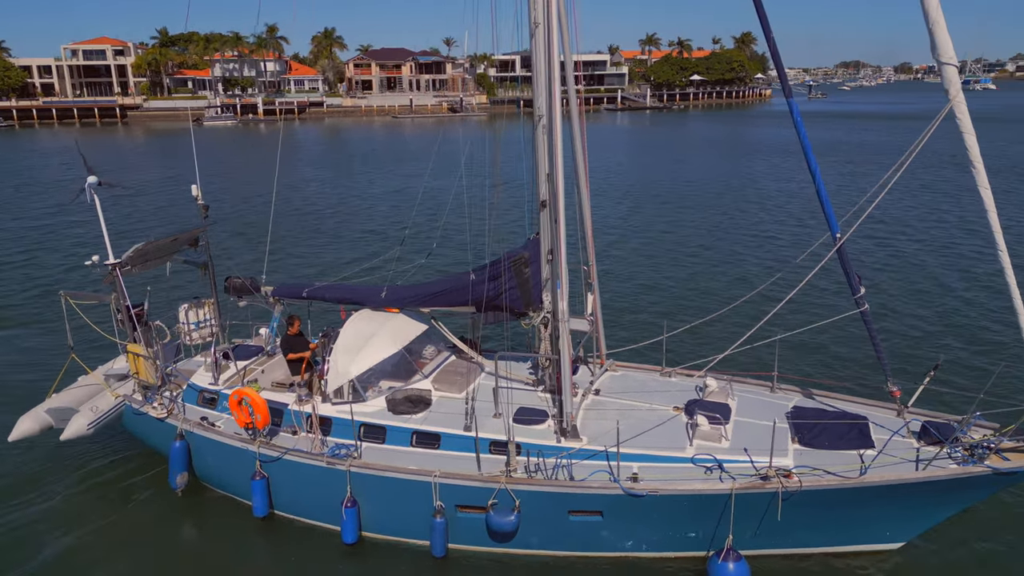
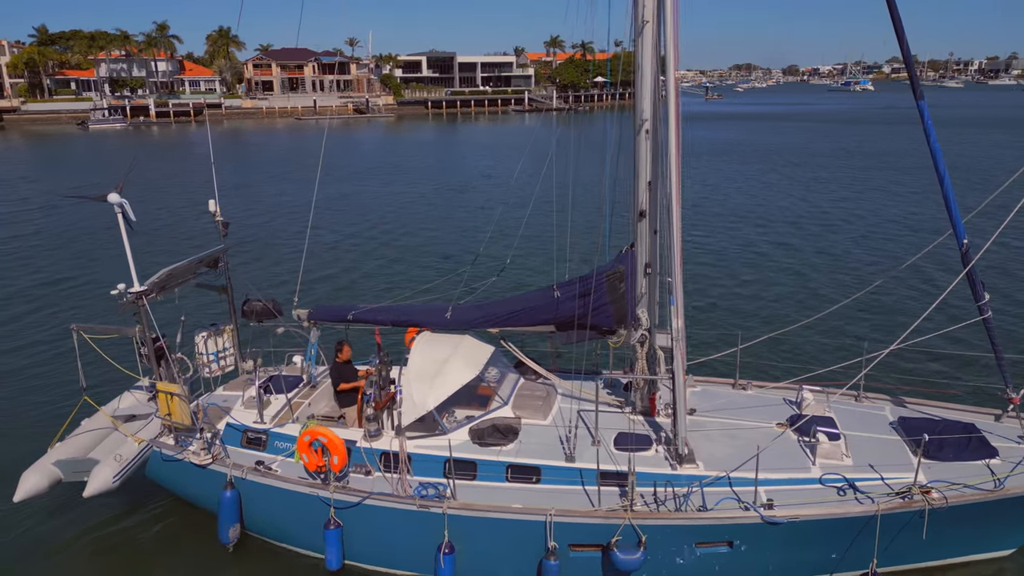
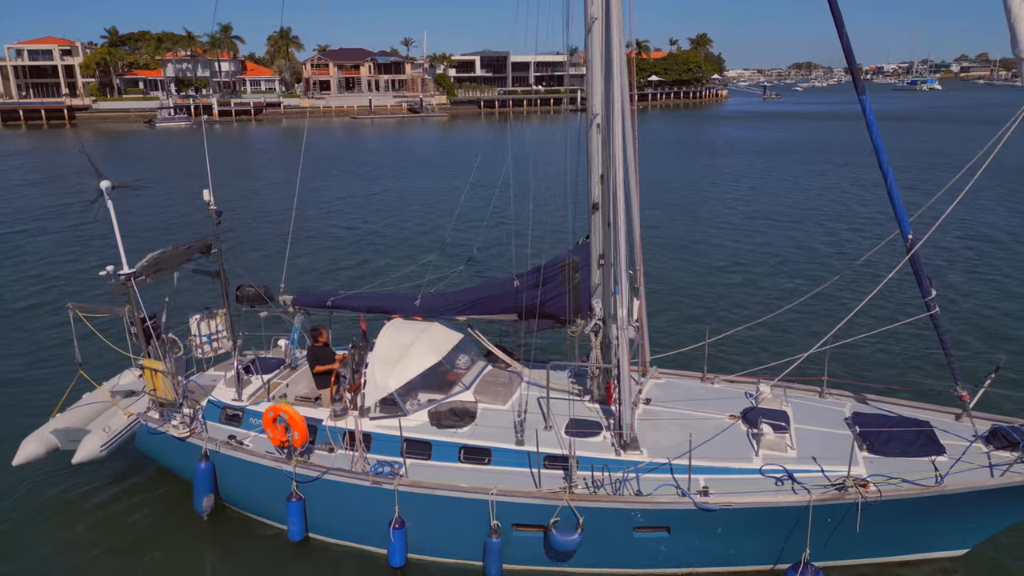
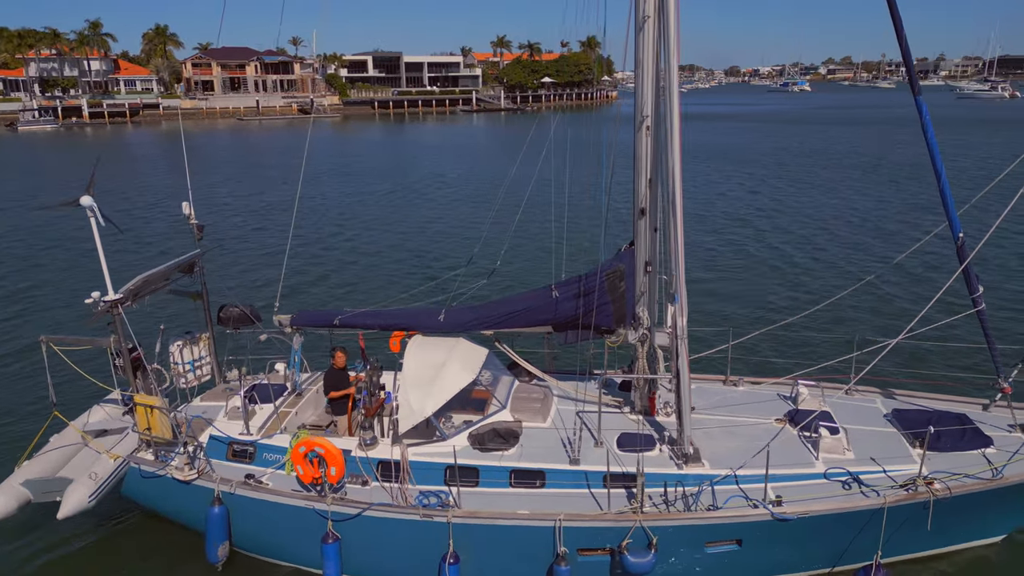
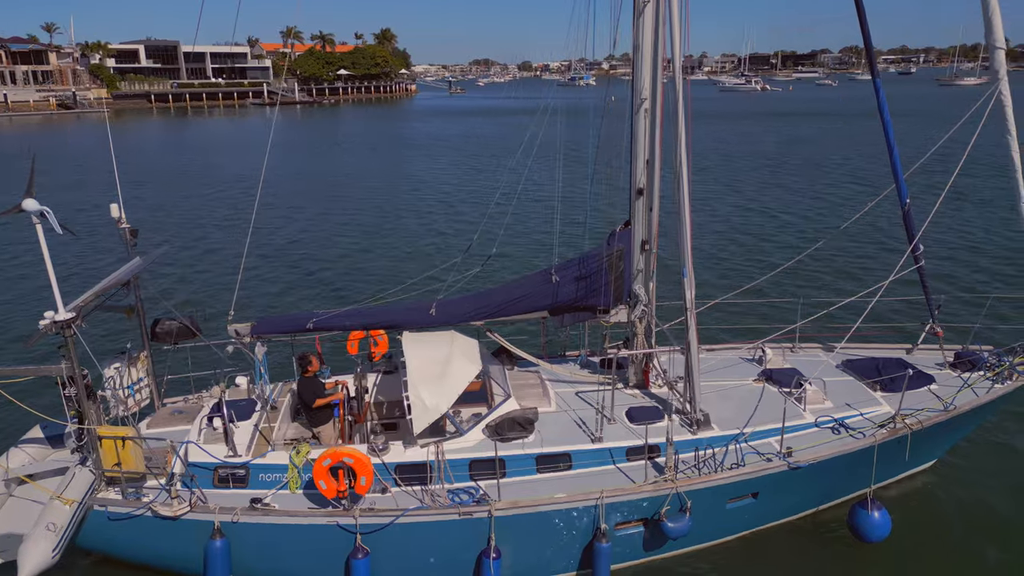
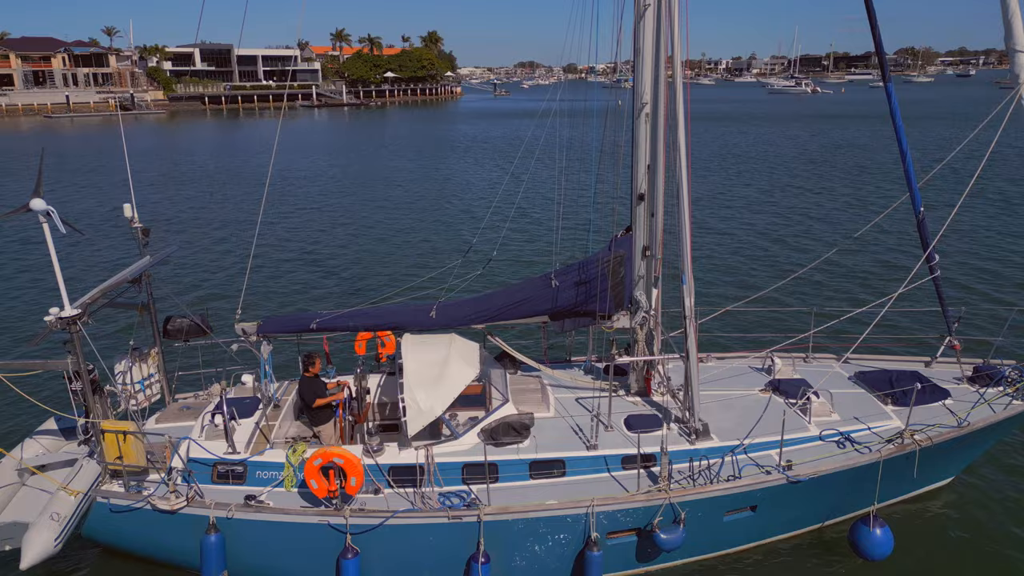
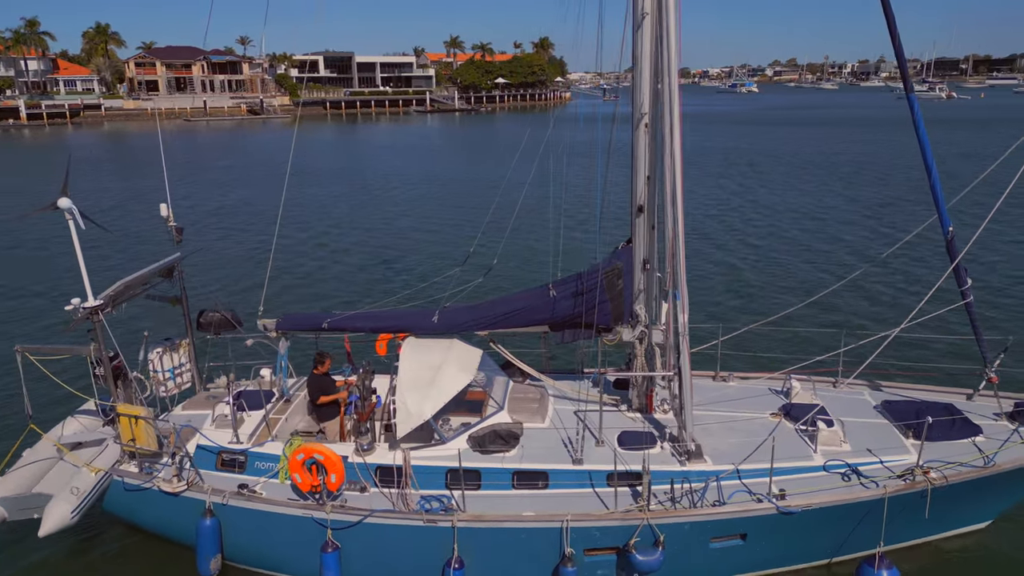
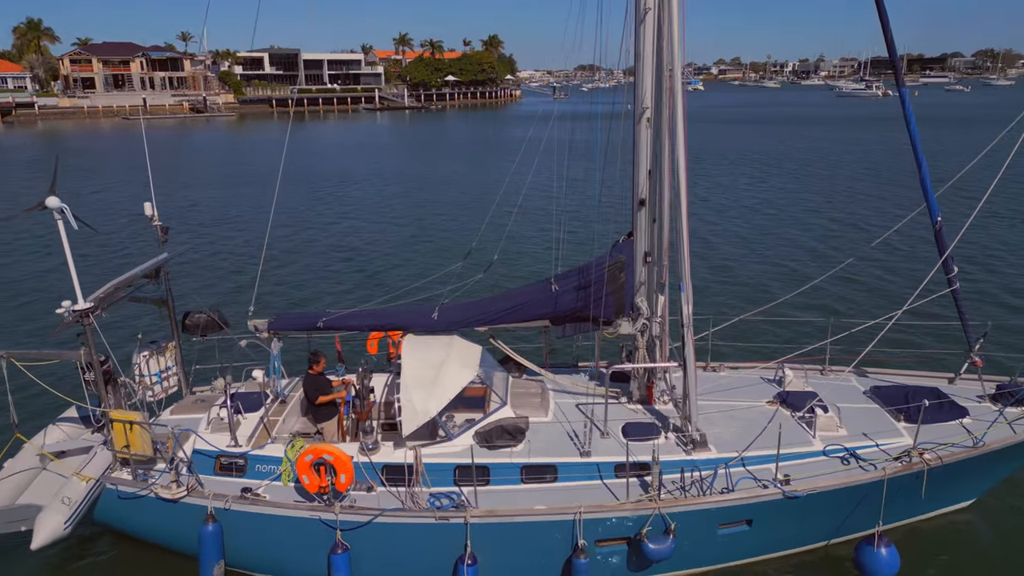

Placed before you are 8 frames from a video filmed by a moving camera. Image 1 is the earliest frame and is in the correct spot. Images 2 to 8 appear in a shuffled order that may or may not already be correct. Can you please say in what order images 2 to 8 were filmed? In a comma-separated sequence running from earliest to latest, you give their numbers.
3, 2, 4, 7, 8, 6, 5
